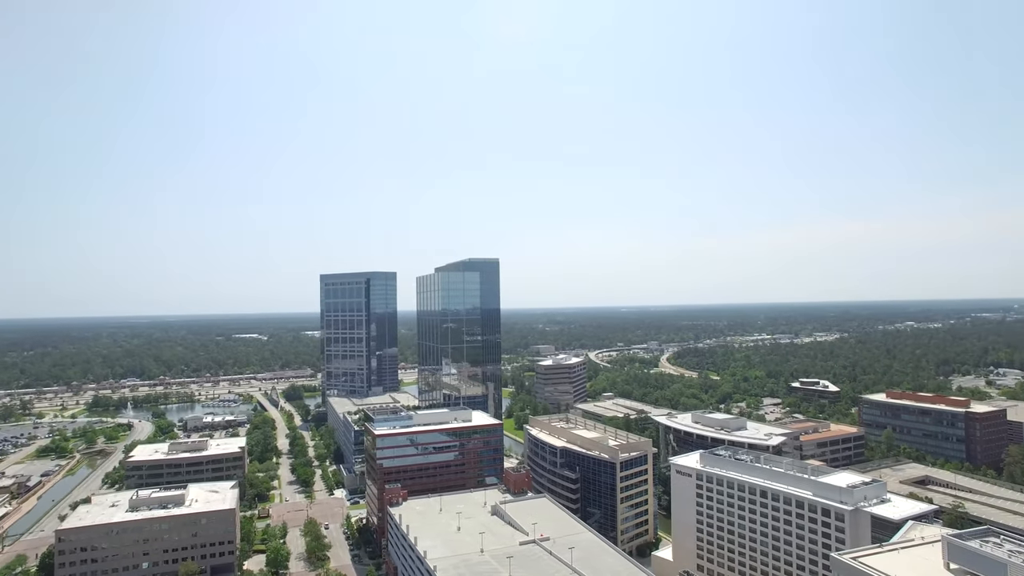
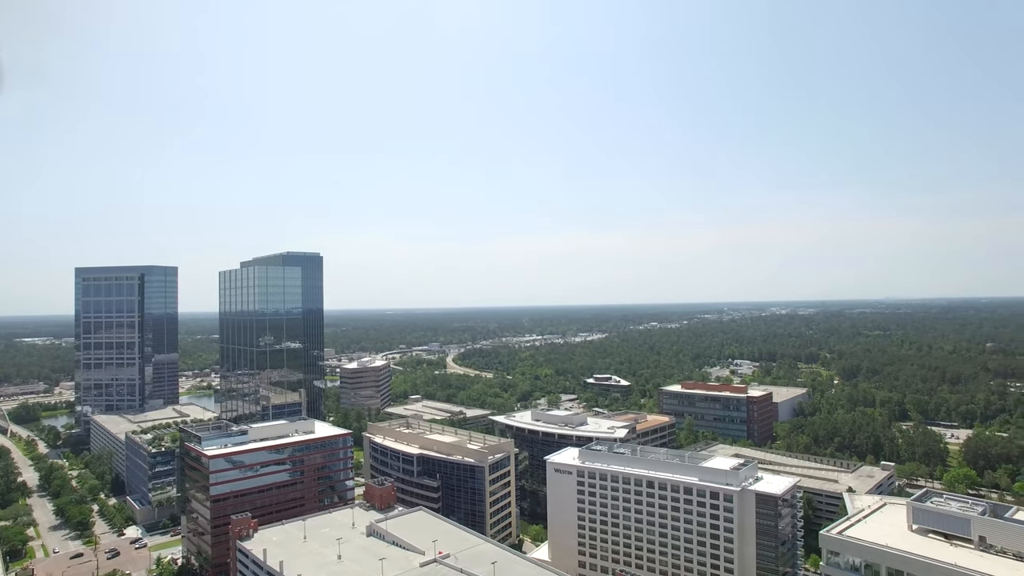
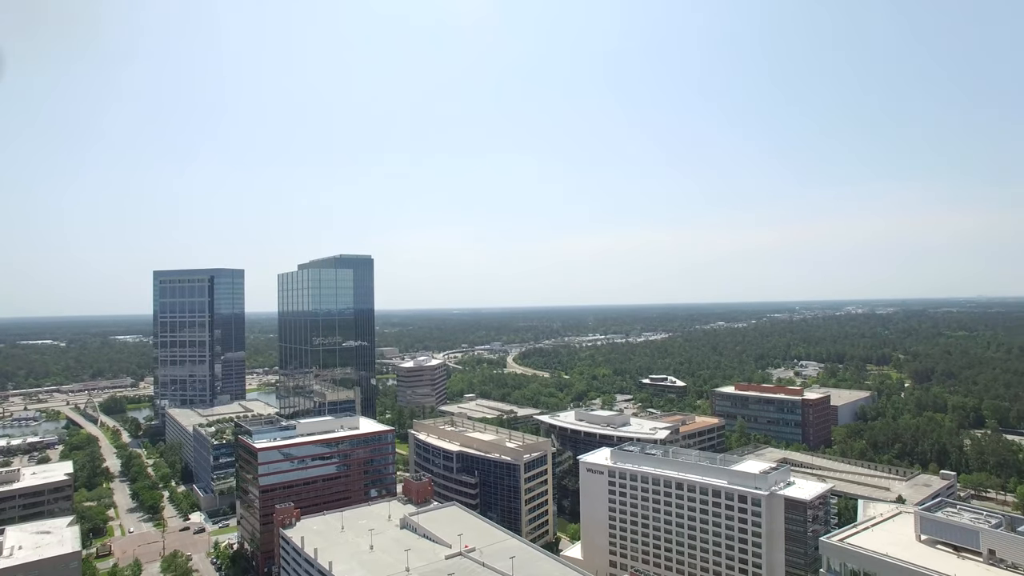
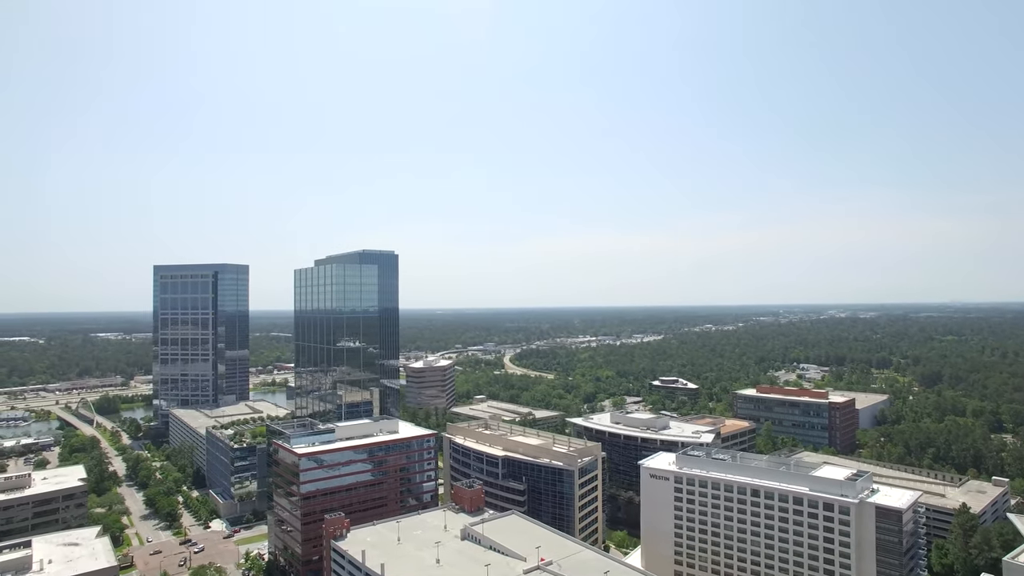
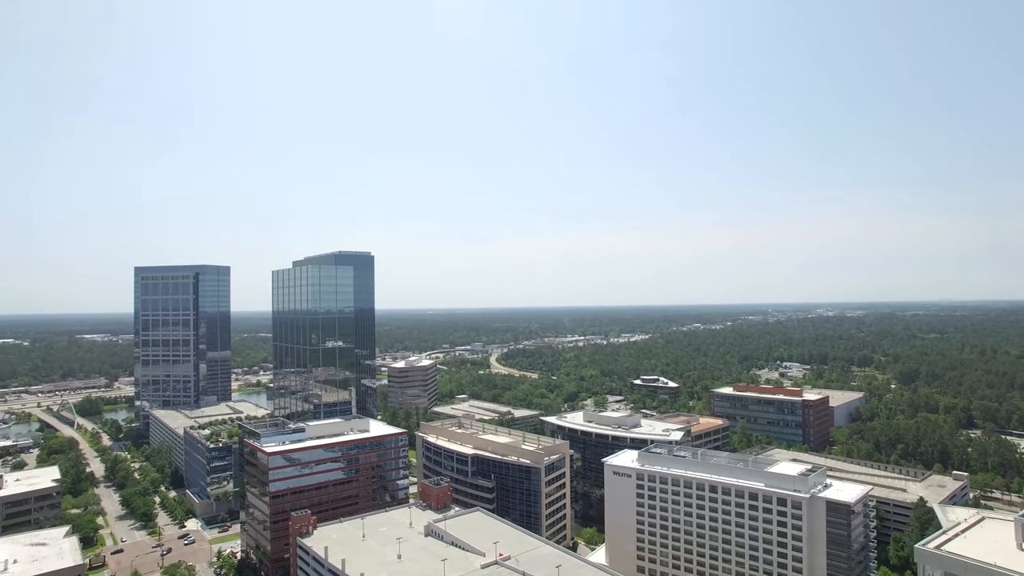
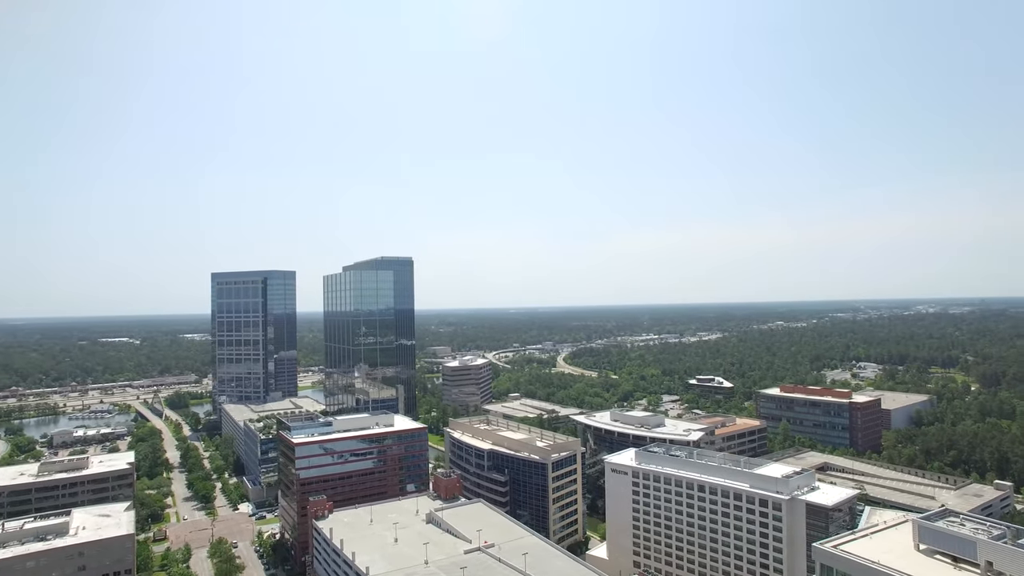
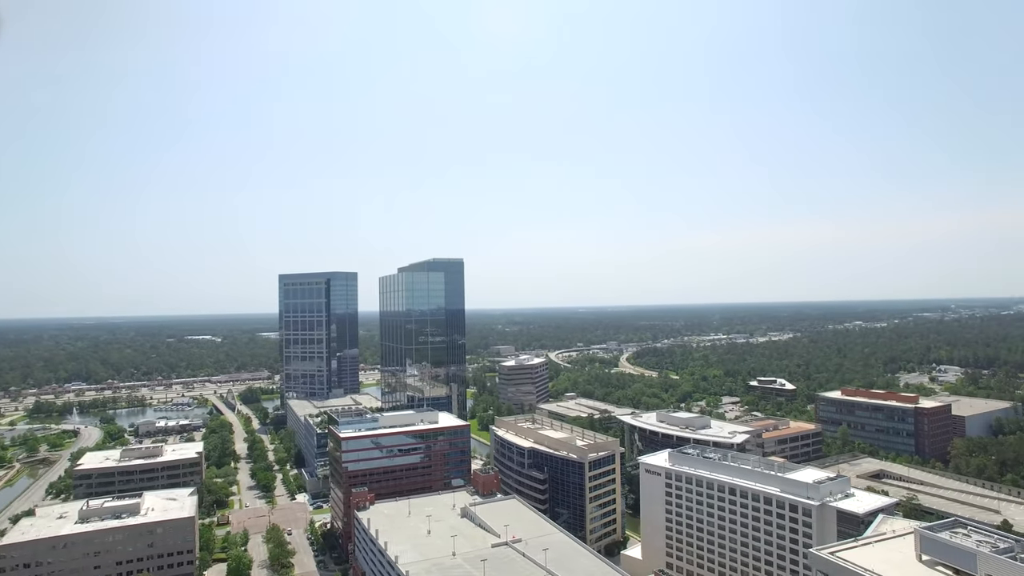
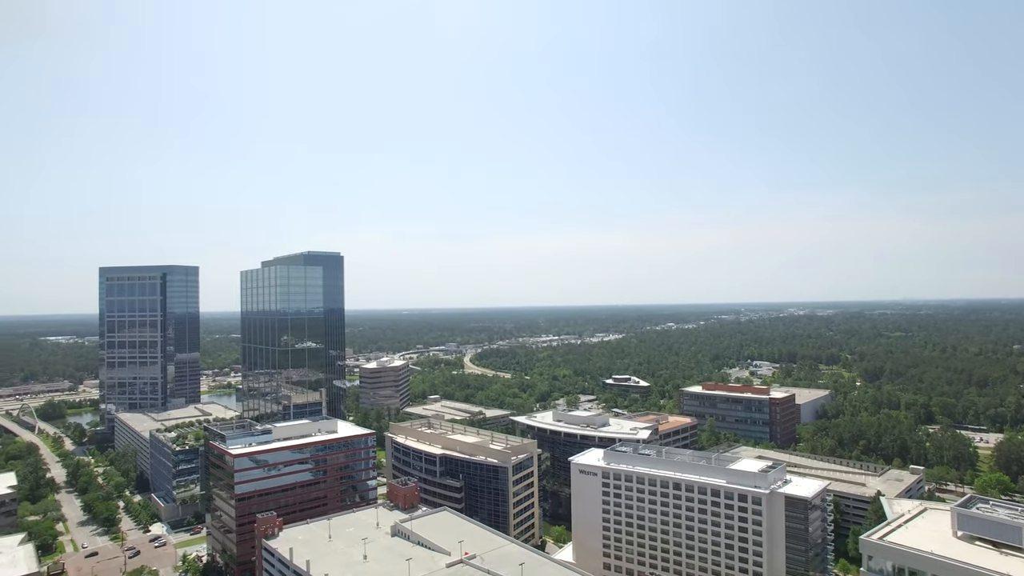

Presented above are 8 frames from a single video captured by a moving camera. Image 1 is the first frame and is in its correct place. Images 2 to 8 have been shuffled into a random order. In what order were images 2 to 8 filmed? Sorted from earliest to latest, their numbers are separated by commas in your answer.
7, 6, 3, 2, 8, 5, 4
